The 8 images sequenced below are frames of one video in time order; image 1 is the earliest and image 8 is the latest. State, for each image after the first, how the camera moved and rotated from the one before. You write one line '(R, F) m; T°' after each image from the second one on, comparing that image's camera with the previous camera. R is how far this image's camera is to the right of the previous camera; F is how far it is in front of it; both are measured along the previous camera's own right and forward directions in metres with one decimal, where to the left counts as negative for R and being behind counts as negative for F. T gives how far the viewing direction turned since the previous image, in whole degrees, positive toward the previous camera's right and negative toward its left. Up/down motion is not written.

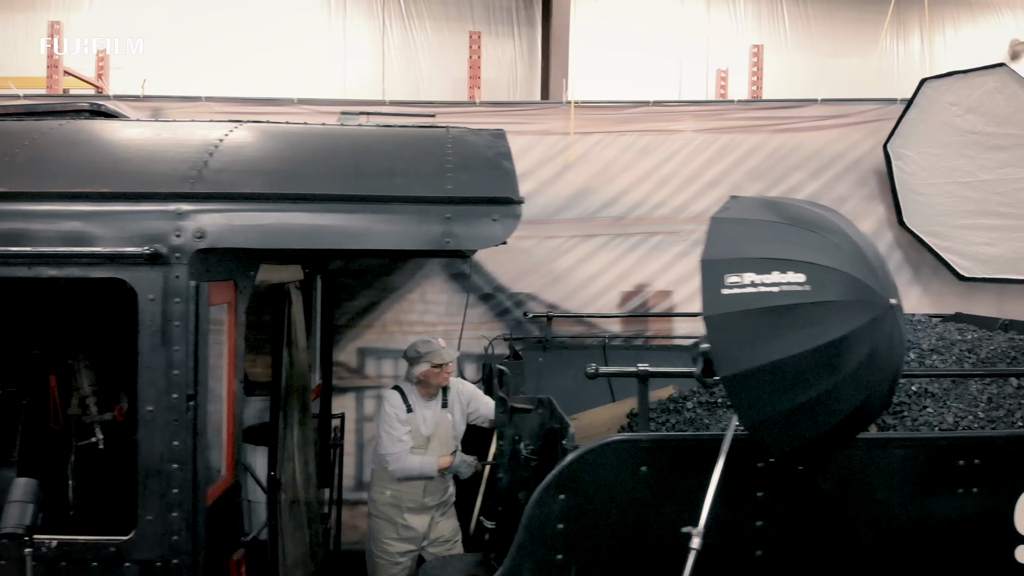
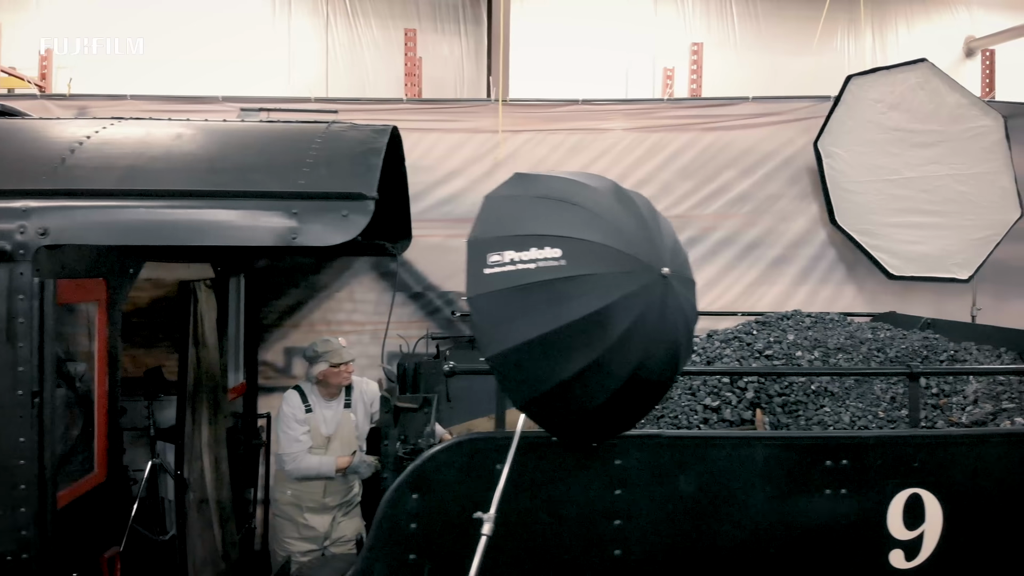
(+0.5, 0.0) m; 0°
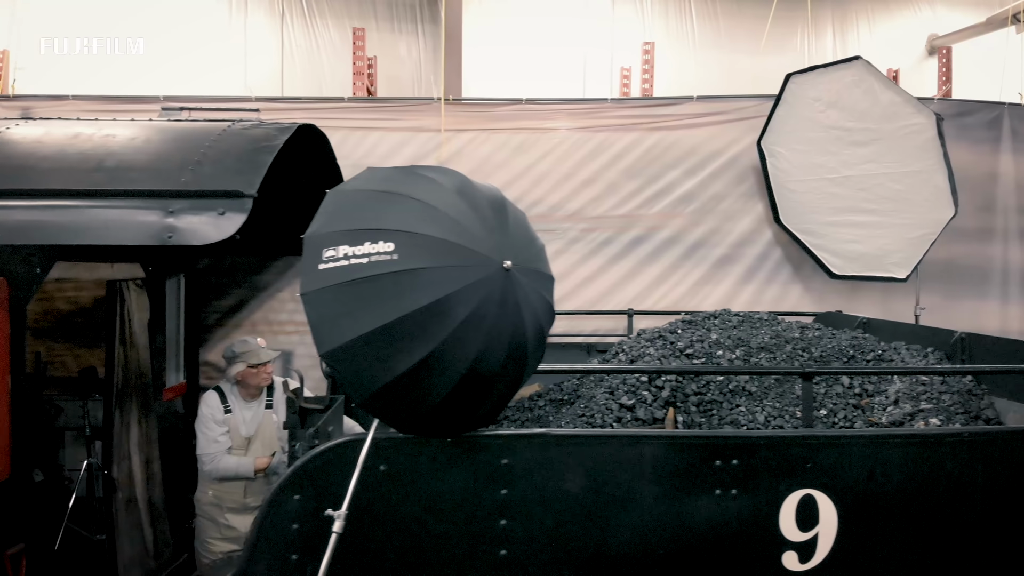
(+0.4, 0.0) m; 0°
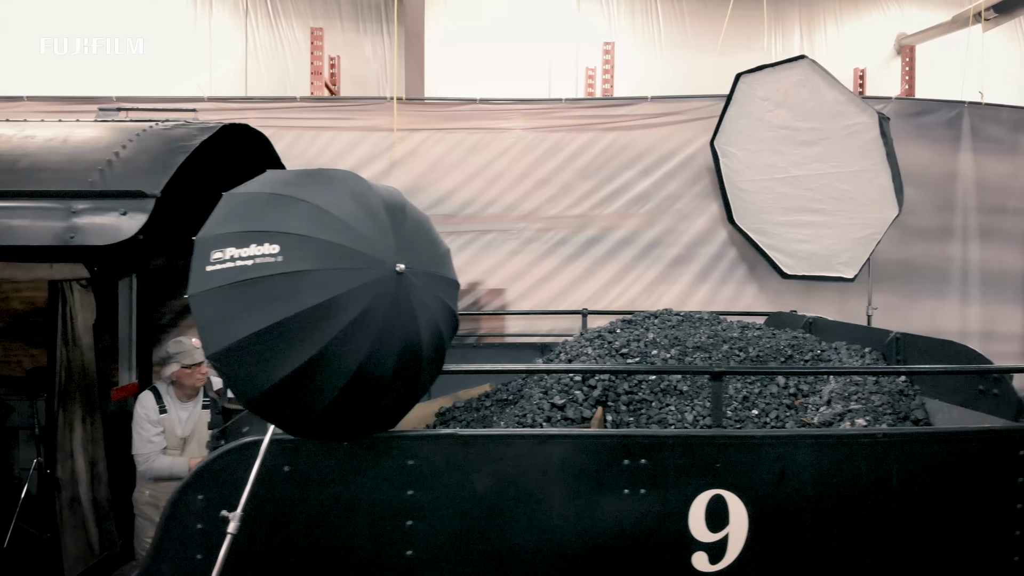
(+0.3, 0.0) m; 0°
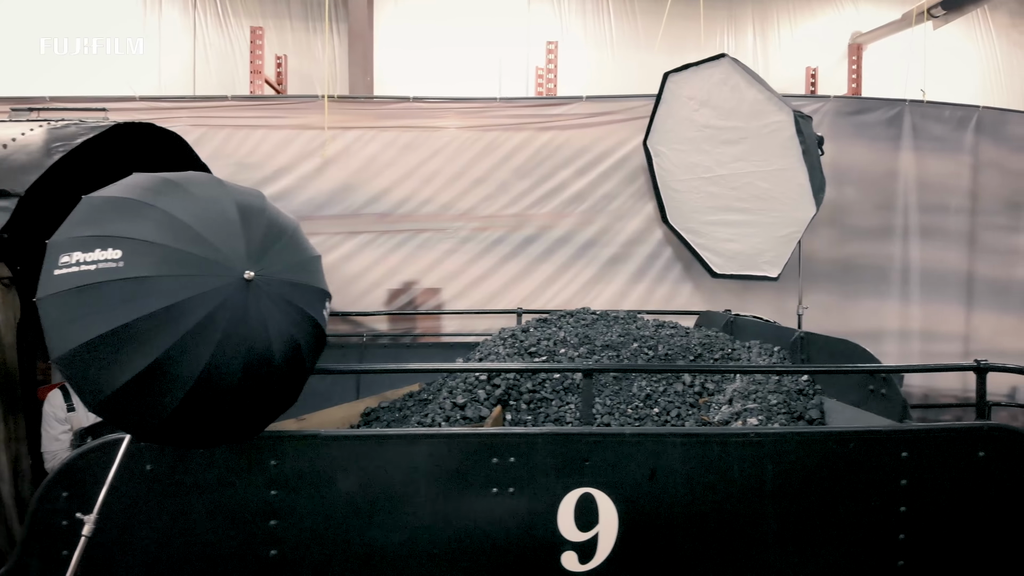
(+0.5, 0.0) m; 0°
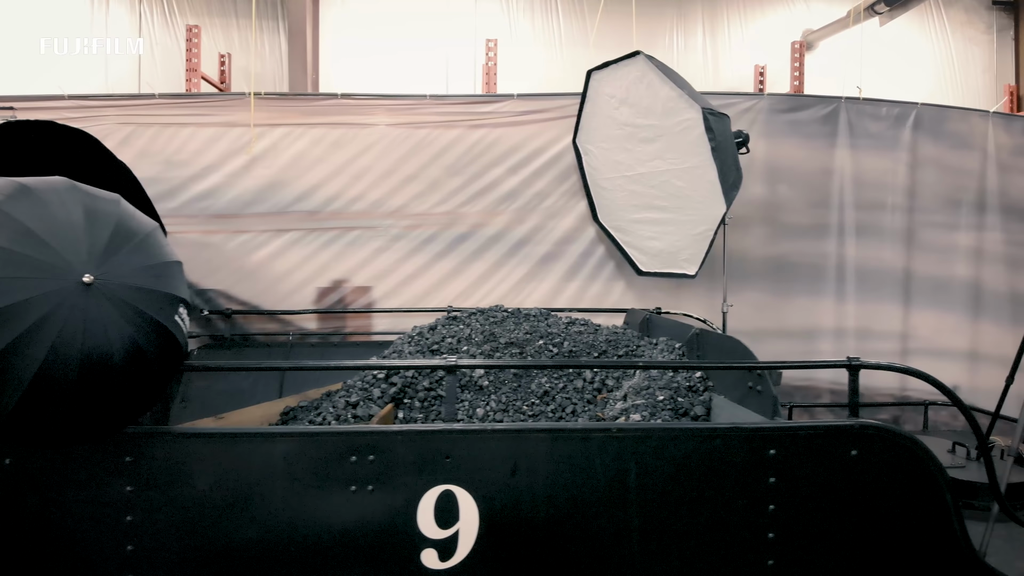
(+0.5, 0.0) m; 0°
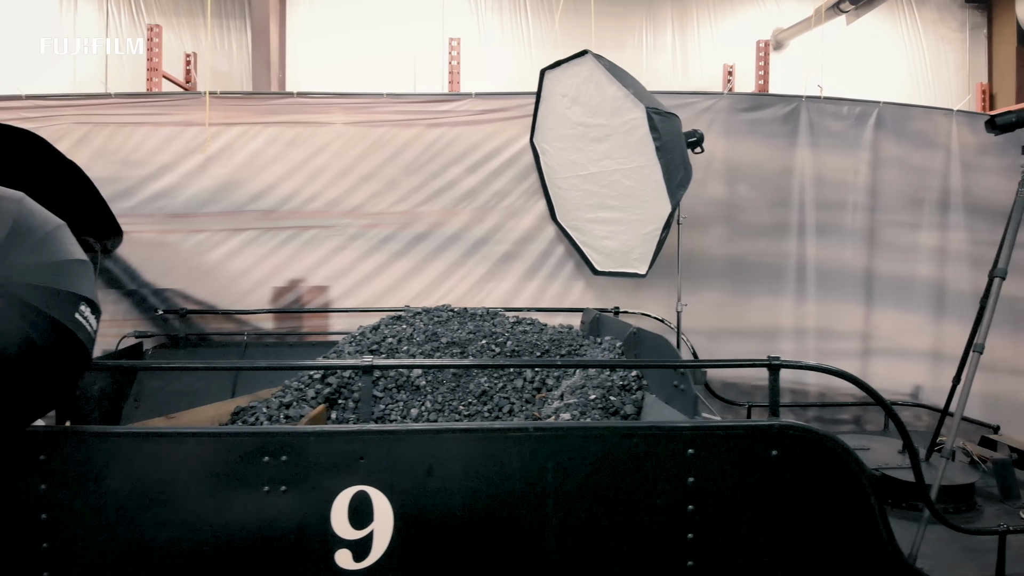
(+0.3, 0.0) m; 0°
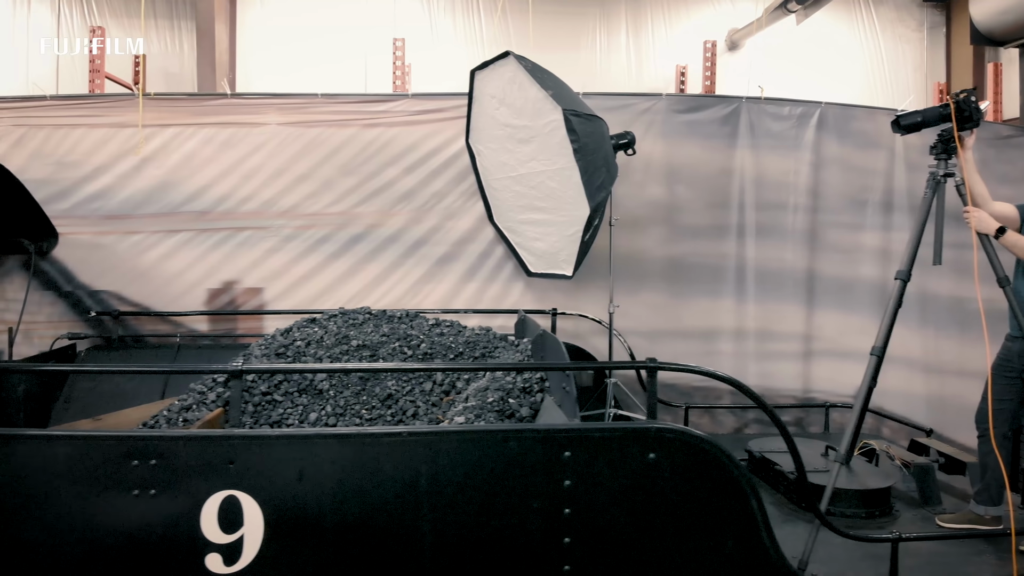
(+0.5, 0.0) m; 0°
